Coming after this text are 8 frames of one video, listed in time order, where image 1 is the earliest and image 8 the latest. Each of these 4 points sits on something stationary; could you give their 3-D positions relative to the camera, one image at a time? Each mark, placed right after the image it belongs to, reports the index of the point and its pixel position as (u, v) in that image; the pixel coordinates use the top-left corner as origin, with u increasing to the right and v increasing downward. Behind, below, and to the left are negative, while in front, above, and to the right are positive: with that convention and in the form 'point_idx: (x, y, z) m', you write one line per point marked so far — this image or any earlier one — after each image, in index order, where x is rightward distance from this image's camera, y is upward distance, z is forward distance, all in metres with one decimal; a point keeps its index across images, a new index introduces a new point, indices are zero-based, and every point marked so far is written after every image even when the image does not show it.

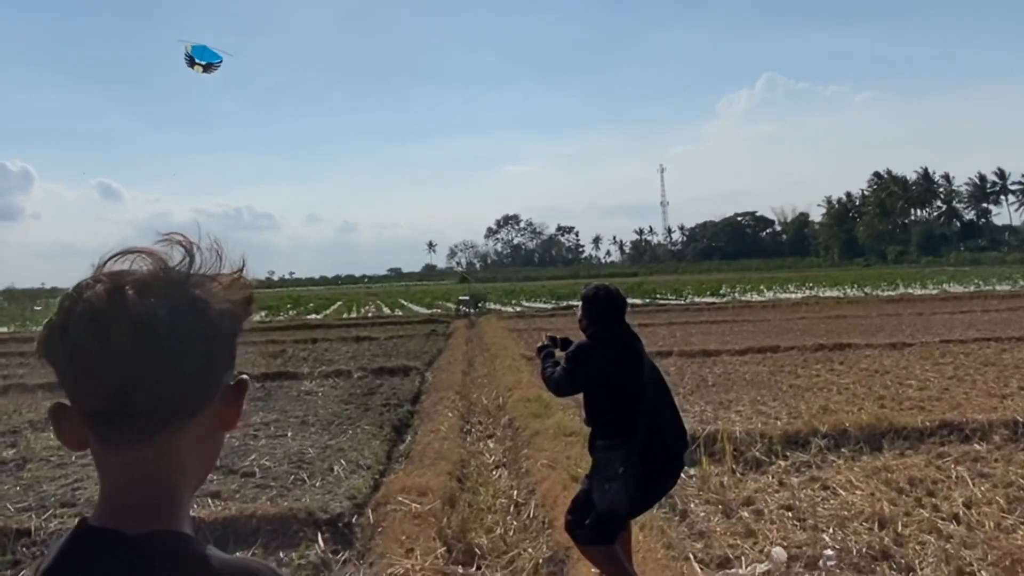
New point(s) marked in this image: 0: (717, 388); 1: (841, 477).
0: (+3.4, -1.7, +8.2) m
1: (+3.6, -1.7, +5.4) m
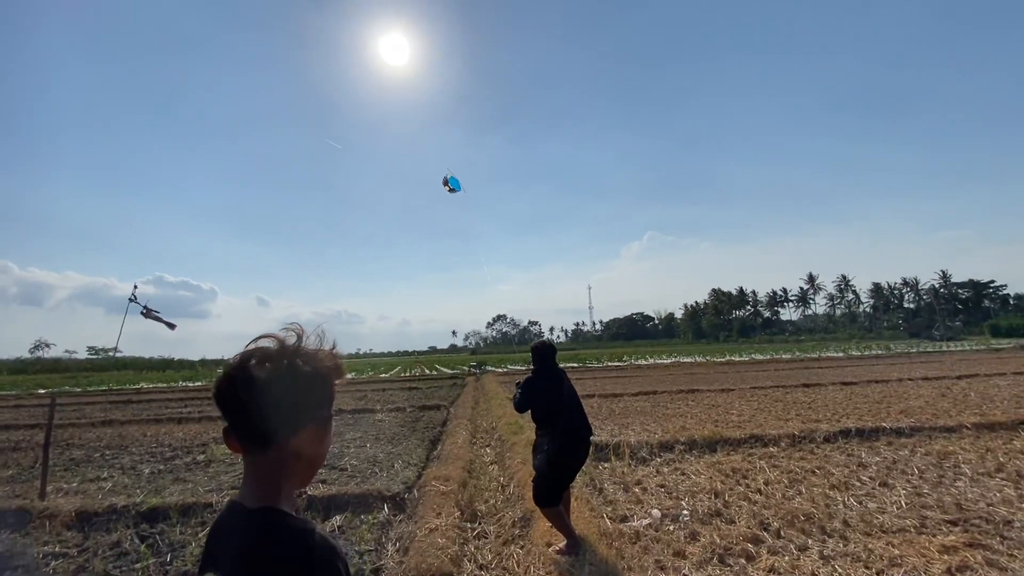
0: (+2.5, -3.1, +11.7) m
1: (+3.3, -2.8, +9.0) m
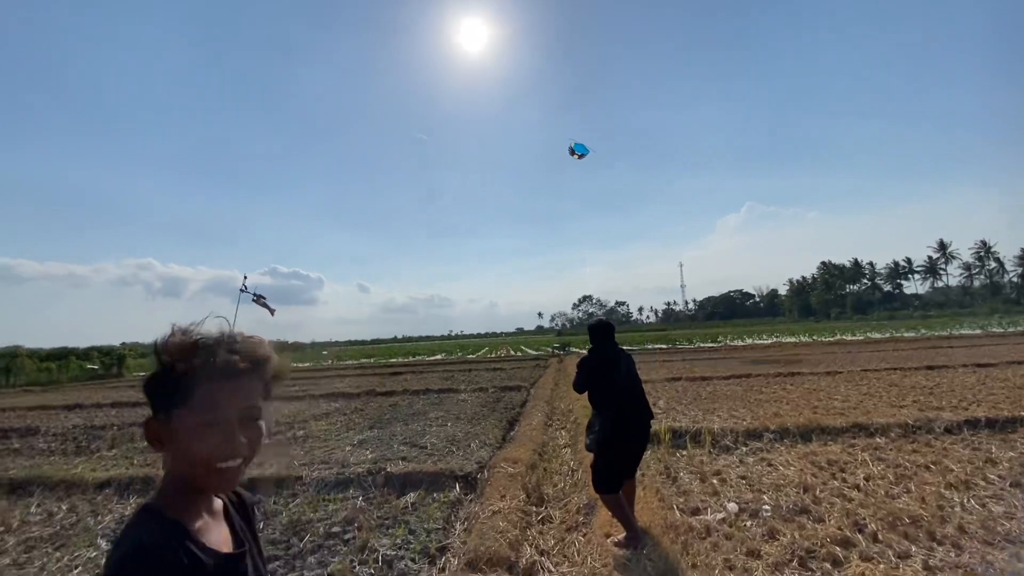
0: (+4.2, -2.6, +11.1) m
1: (+4.5, -2.4, +8.3) m
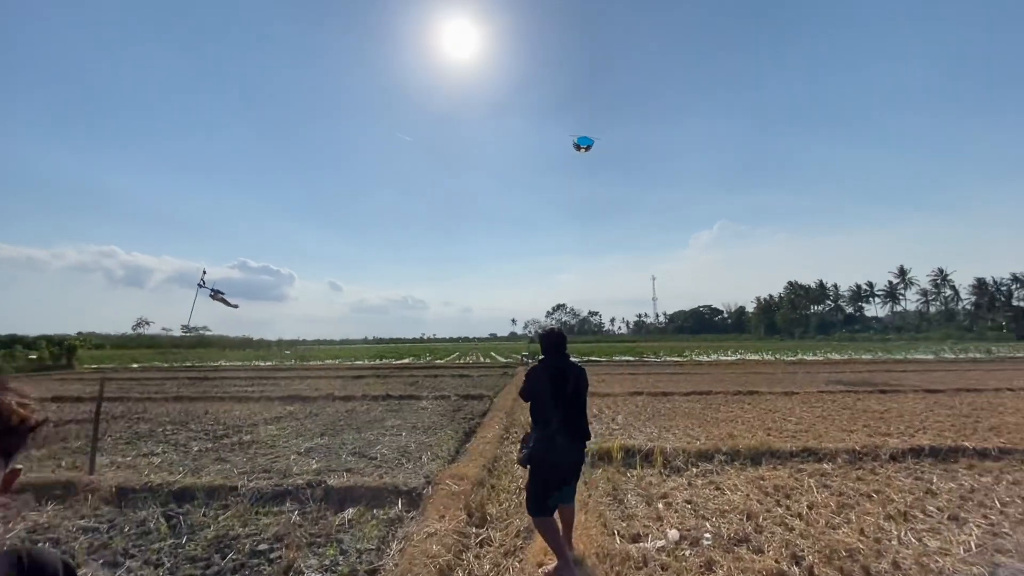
0: (+3.2, -3.0, +11.1) m
1: (+3.7, -2.7, +8.3) m
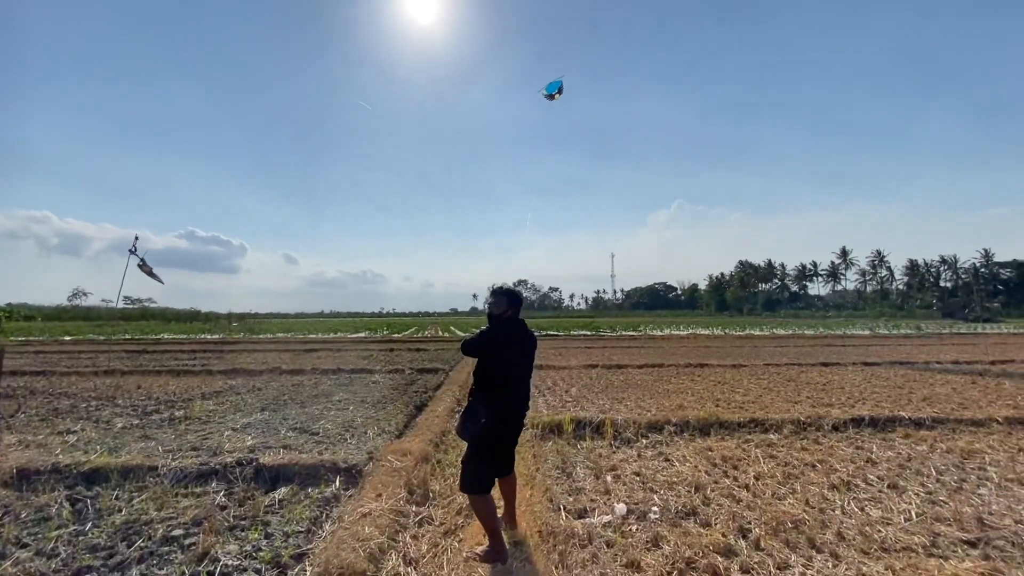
0: (+2.2, -2.4, +11.0) m
1: (+2.9, -2.3, +8.2) m
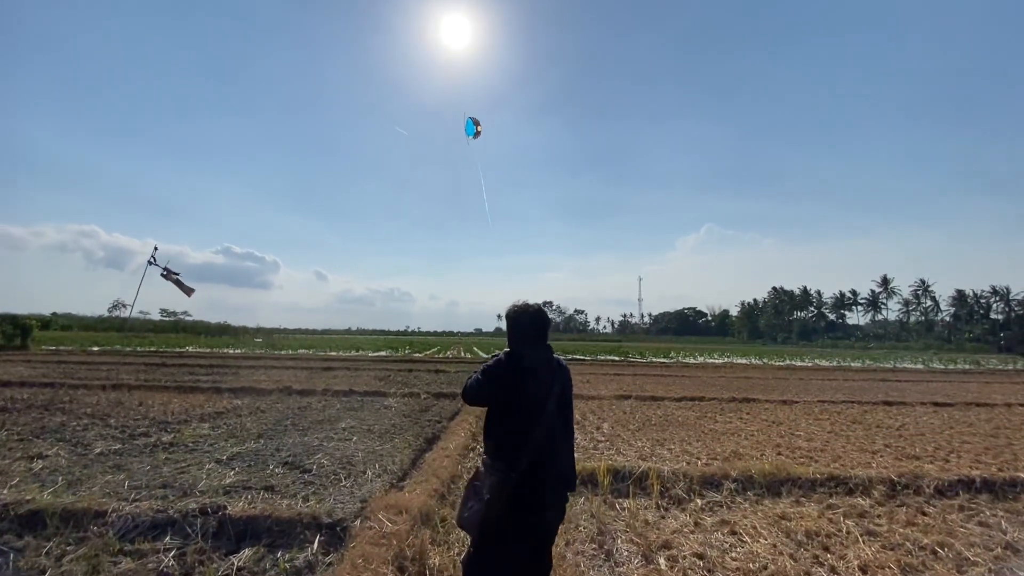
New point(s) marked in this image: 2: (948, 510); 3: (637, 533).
0: (+2.6, -2.8, +9.5) m
1: (+3.2, -2.6, +6.7) m
2: (+5.2, -2.6, +6.0) m
3: (+1.3, -2.5, +5.1) m
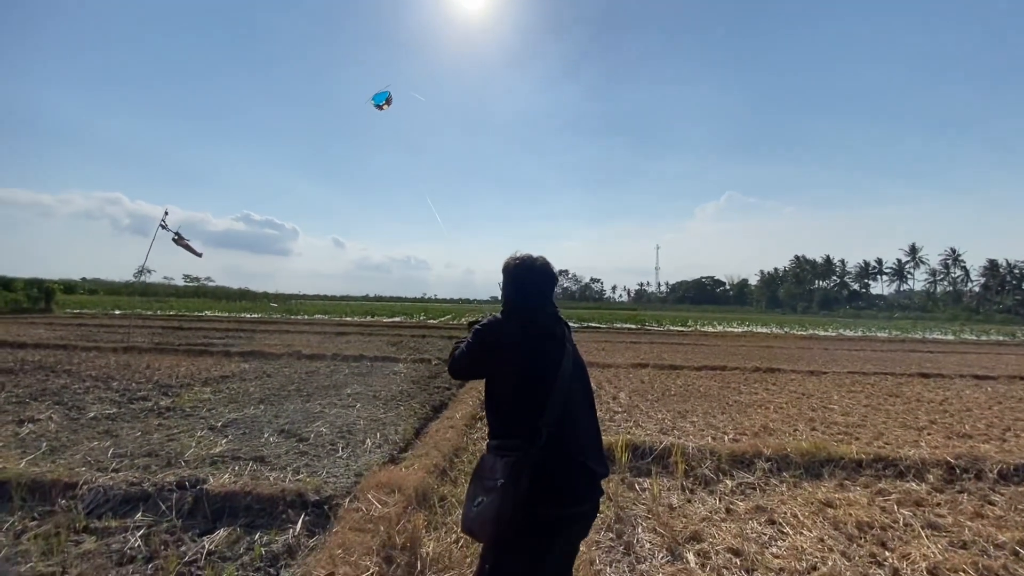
0: (+2.8, -2.1, +8.8) m
1: (+3.3, -2.1, +6.0) m
2: (+5.2, -2.2, +5.2) m
3: (+1.4, -2.0, +4.5) m
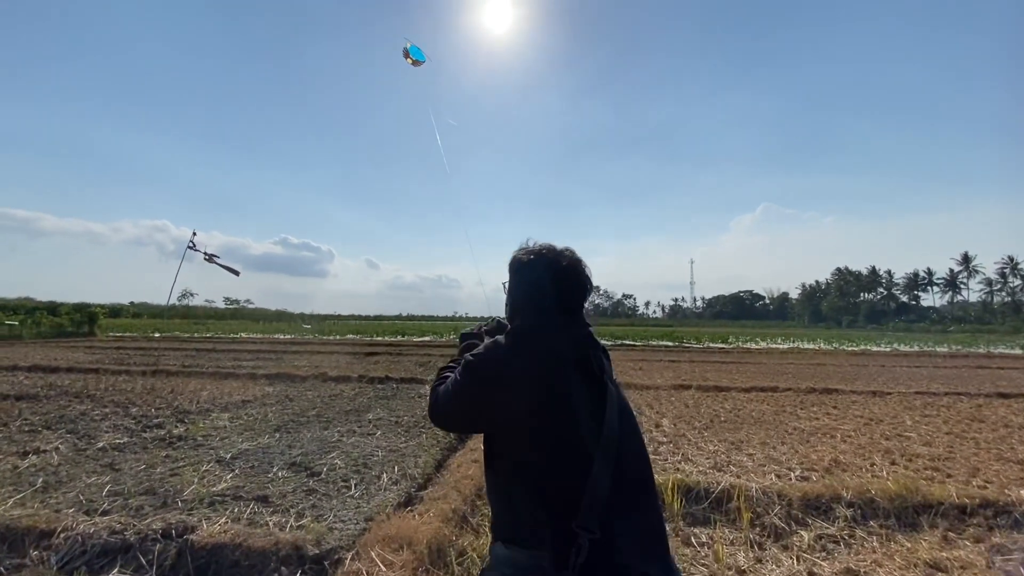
0: (+3.3, -2.3, +7.9) m
1: (+3.6, -2.2, +5.0) m
2: (+5.5, -2.2, +4.1) m
3: (+1.6, -2.1, +3.6) m
